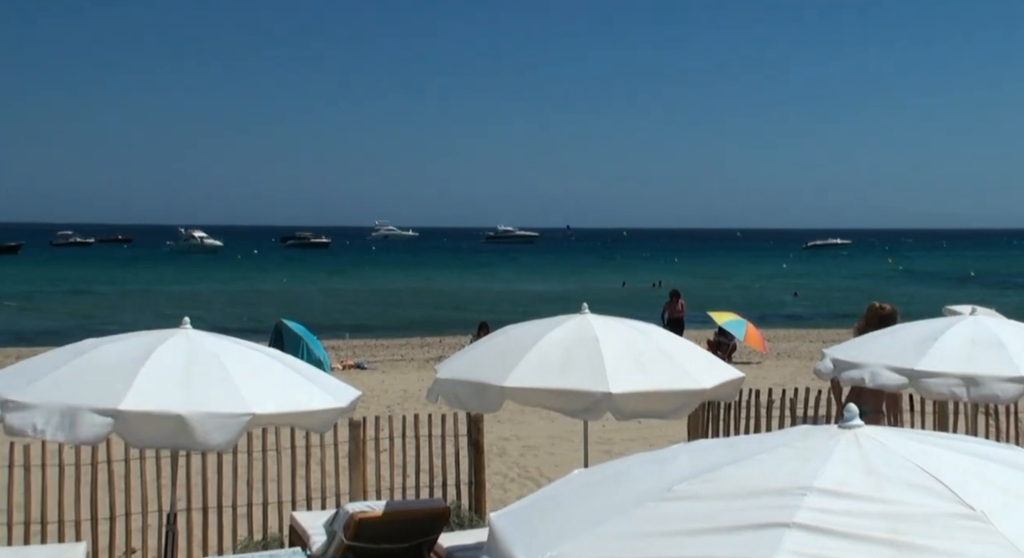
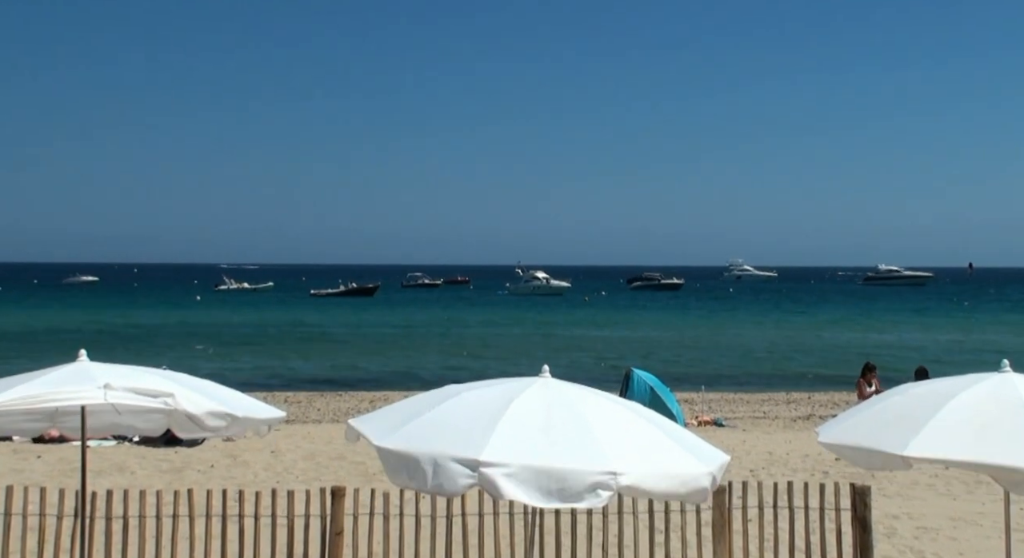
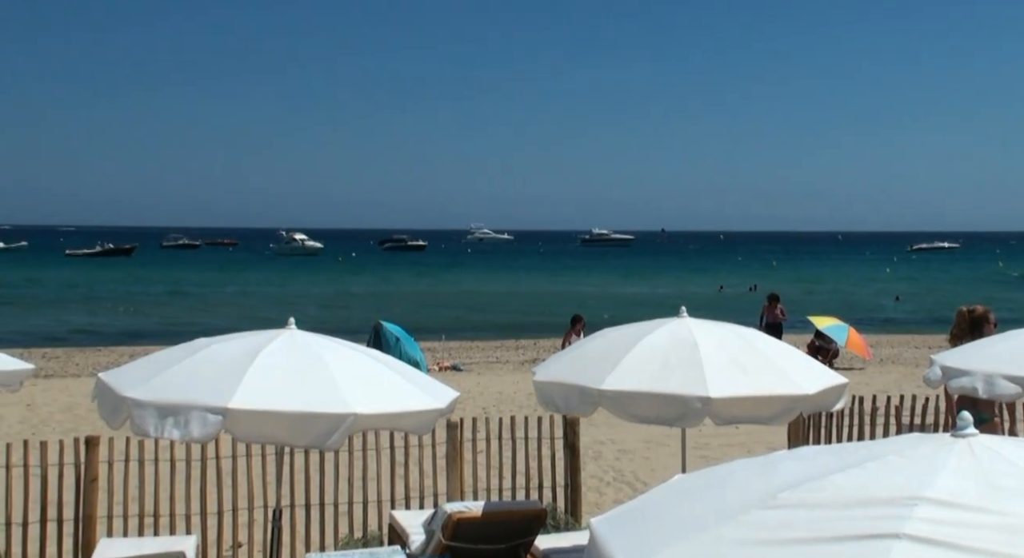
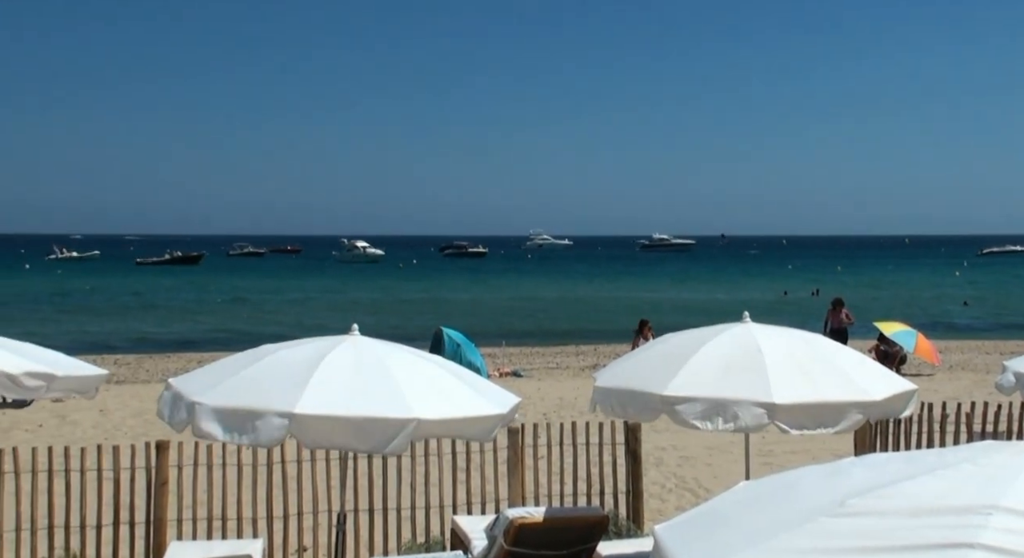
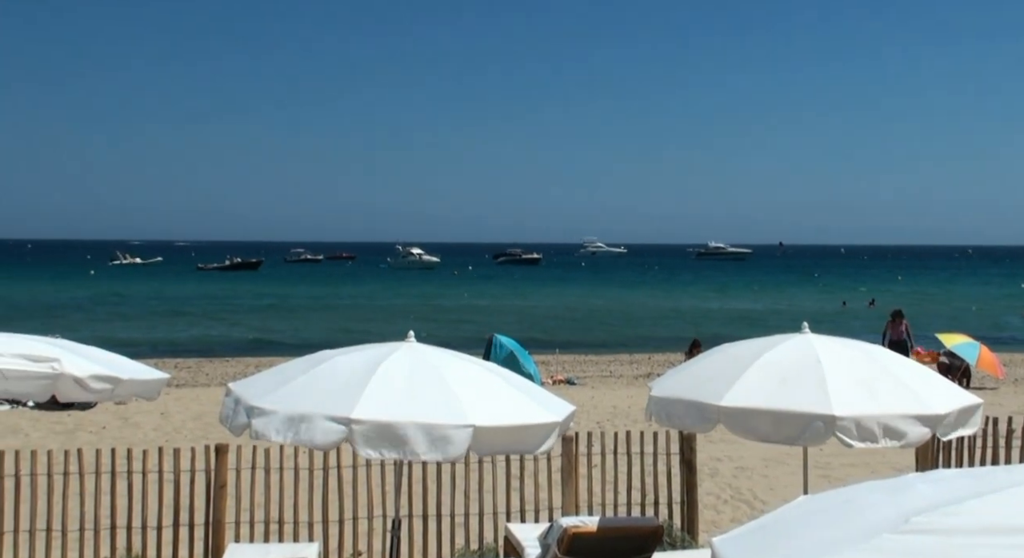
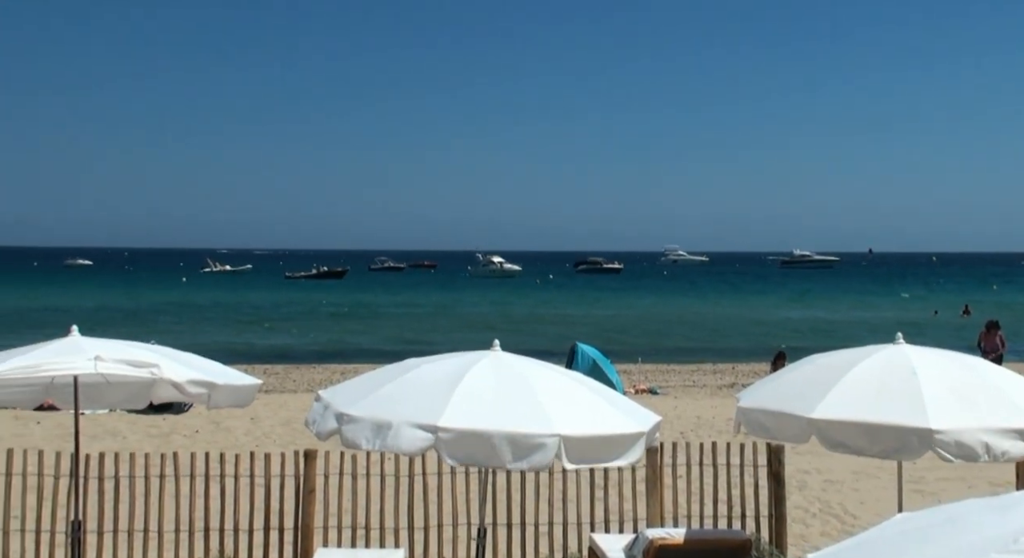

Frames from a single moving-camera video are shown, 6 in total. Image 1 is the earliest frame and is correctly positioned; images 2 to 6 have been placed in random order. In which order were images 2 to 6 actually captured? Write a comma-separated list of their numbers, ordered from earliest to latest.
3, 4, 5, 6, 2
